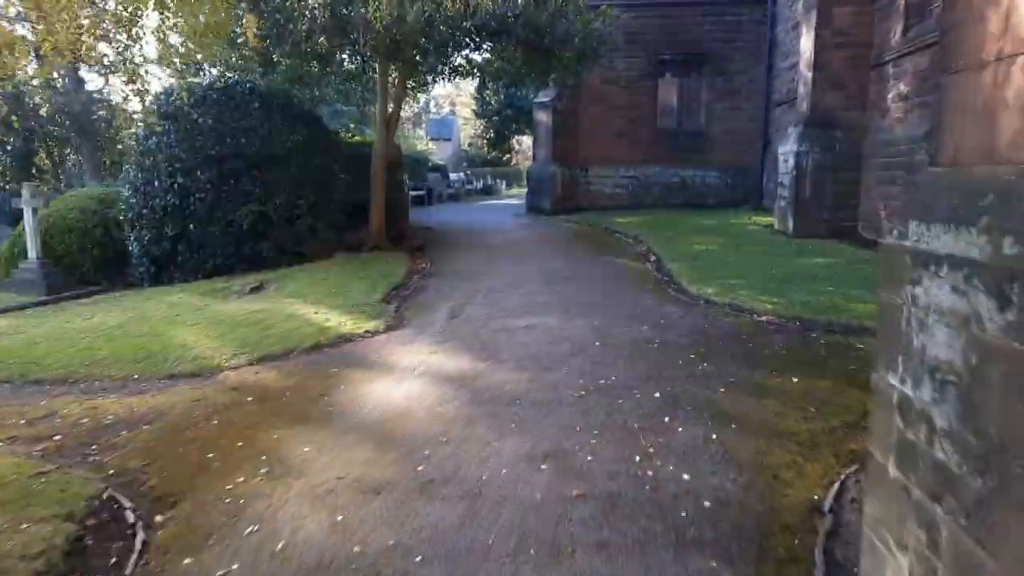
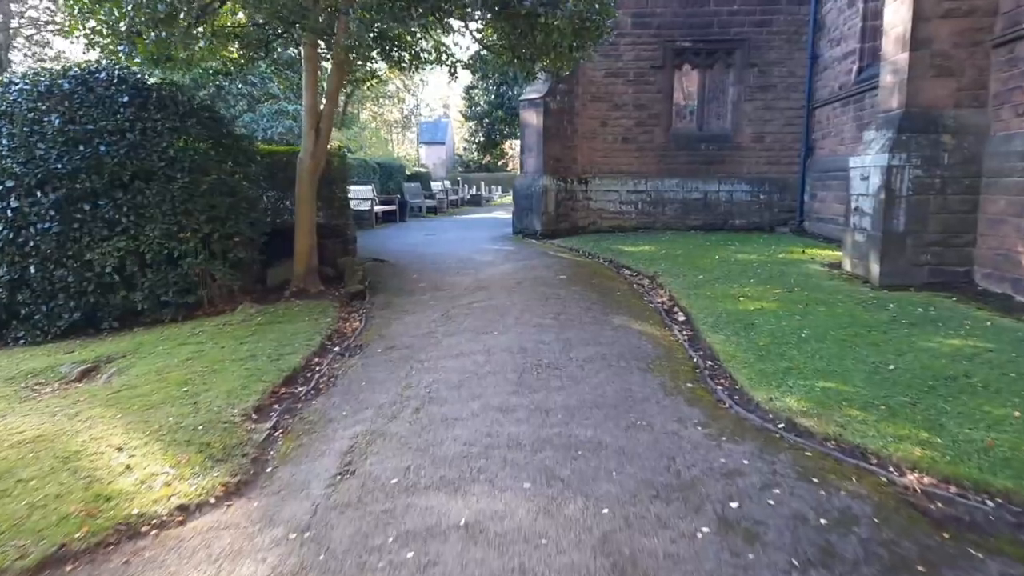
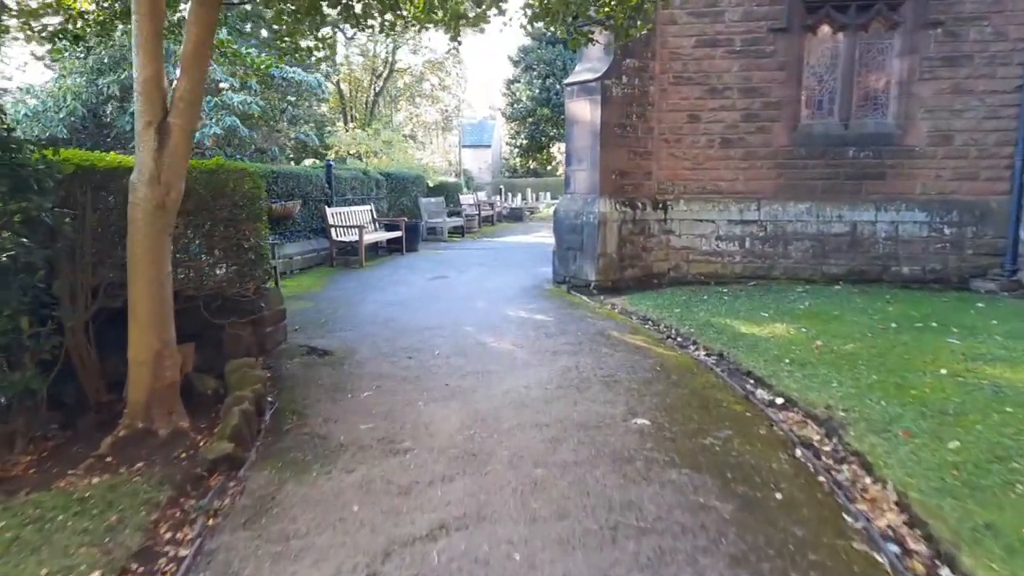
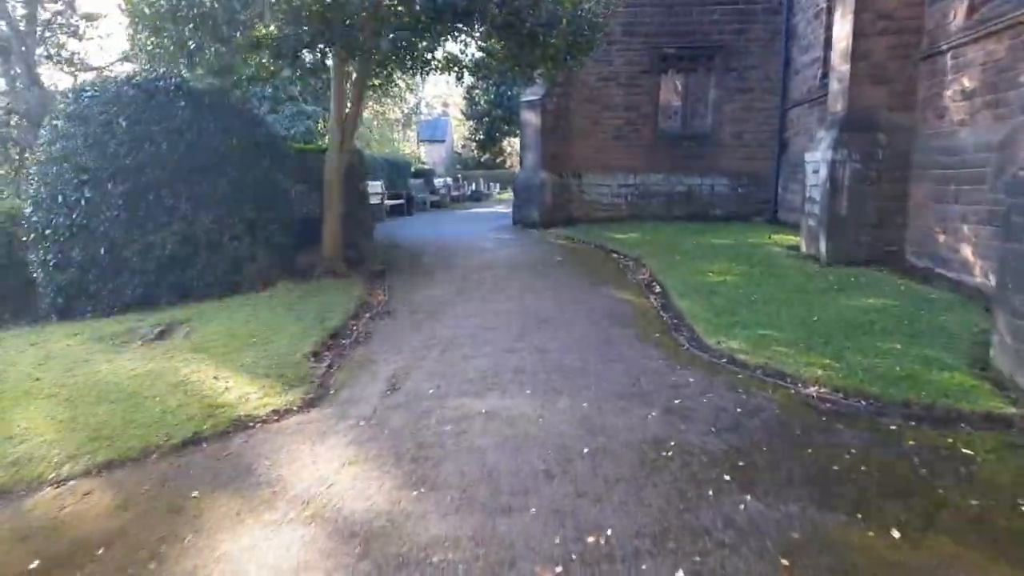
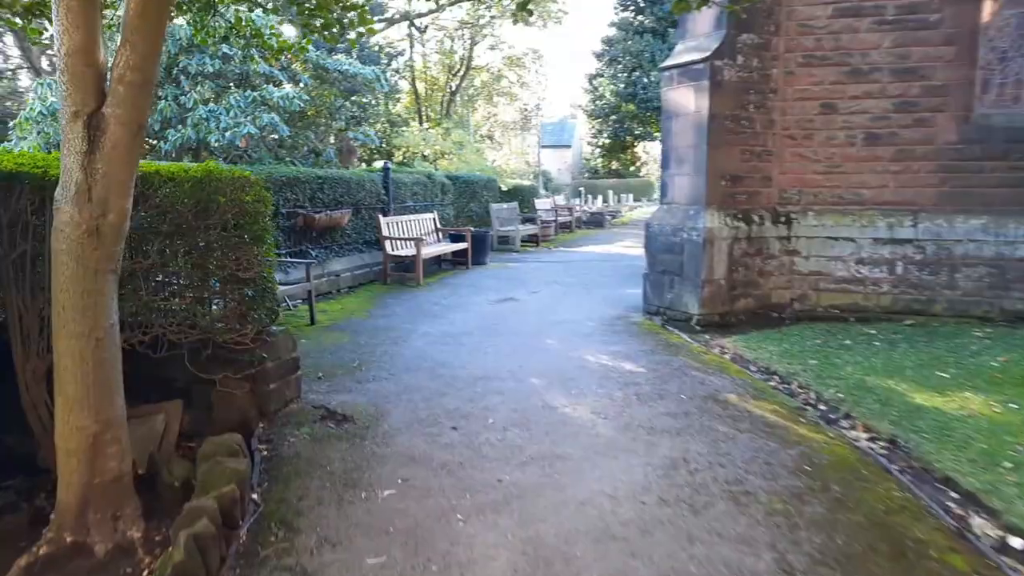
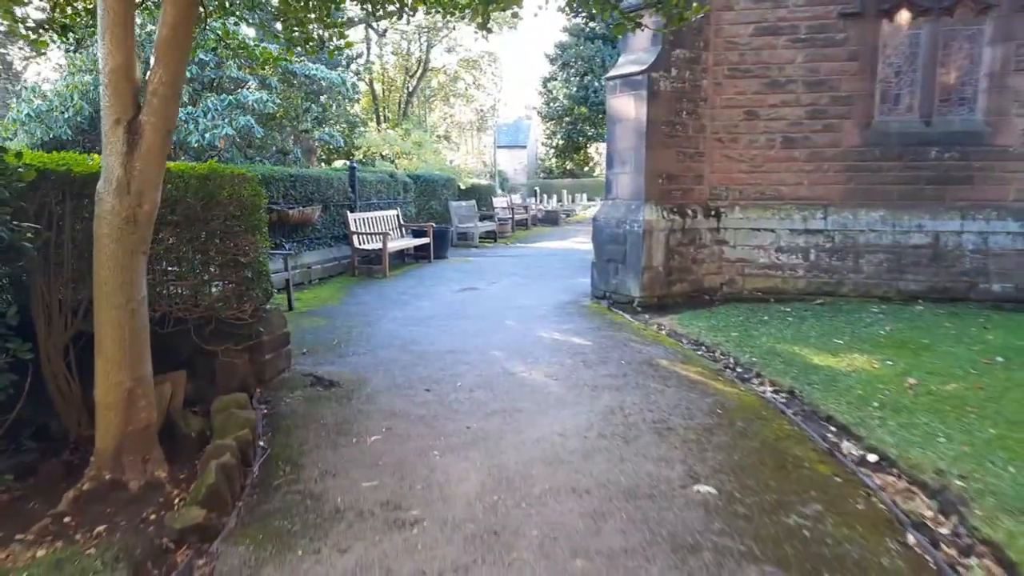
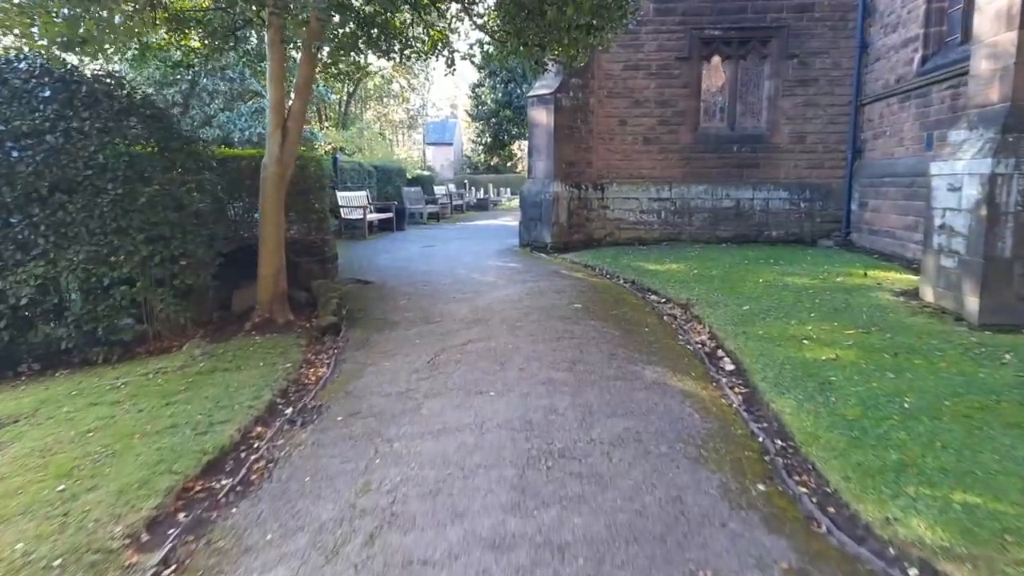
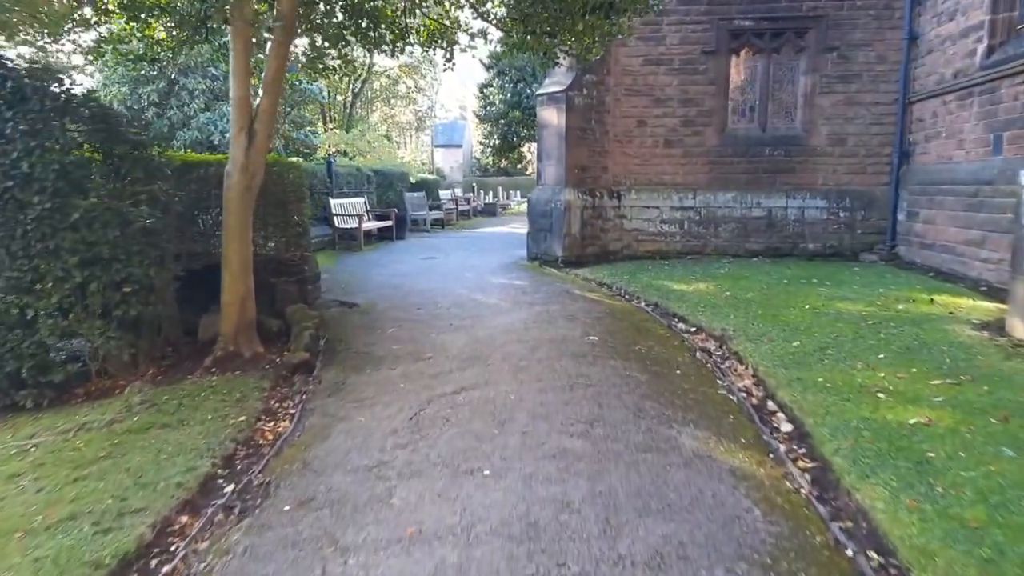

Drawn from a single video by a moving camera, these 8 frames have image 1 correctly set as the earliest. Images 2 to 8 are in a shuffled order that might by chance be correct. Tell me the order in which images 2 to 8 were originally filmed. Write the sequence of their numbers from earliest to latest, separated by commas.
4, 2, 7, 8, 3, 6, 5
